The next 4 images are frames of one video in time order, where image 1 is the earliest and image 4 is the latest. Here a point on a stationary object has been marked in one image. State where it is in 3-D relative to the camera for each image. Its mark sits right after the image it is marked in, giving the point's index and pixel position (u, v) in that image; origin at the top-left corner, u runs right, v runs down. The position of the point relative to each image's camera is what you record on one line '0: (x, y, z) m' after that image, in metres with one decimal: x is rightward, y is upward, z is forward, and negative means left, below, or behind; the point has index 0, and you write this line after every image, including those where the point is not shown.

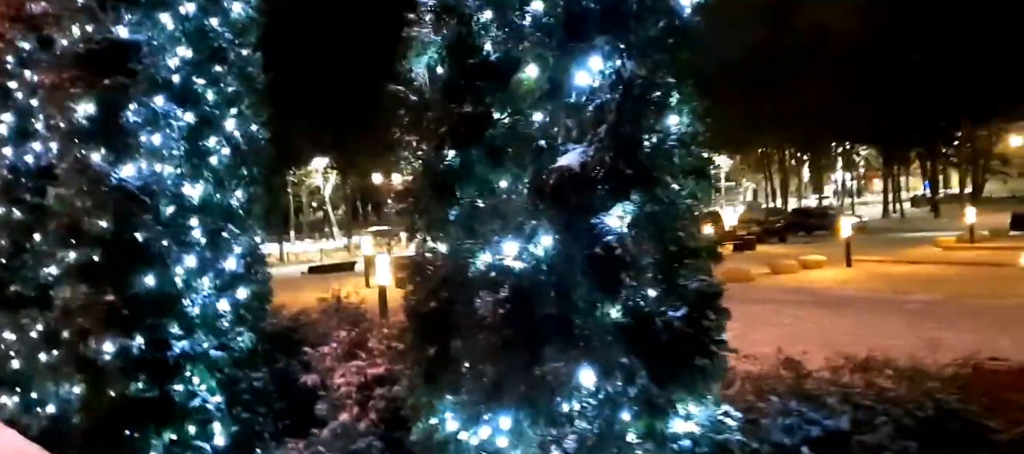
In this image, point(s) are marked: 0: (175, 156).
0: (-2.2, +0.5, +5.5) m
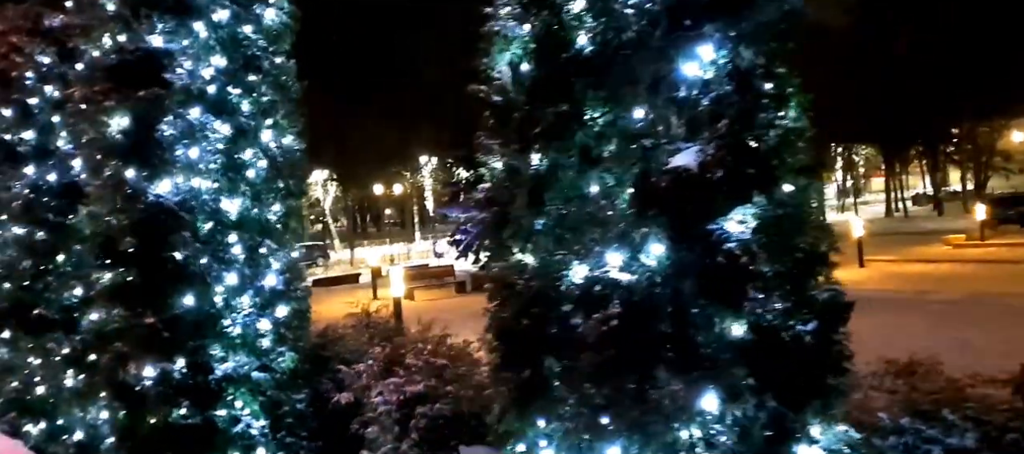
0: (-1.9, +0.4, +5.2) m
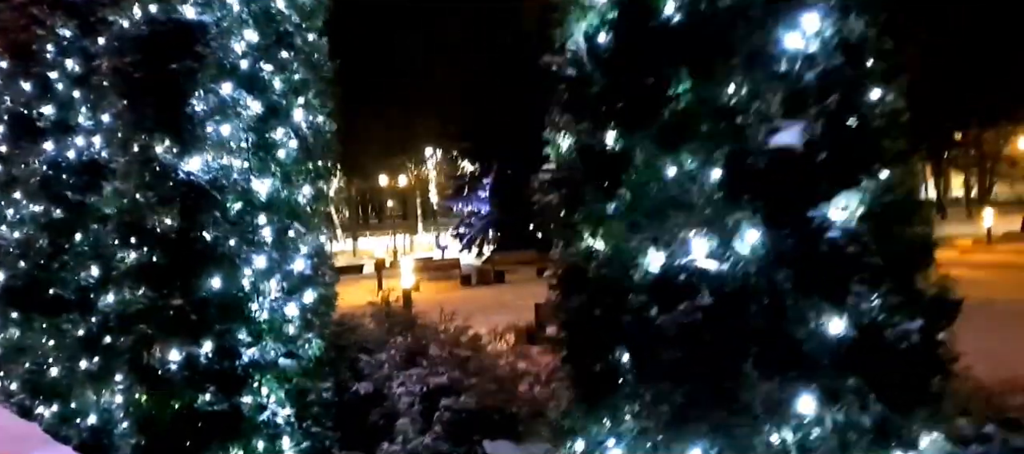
0: (-1.6, +0.5, +5.1) m
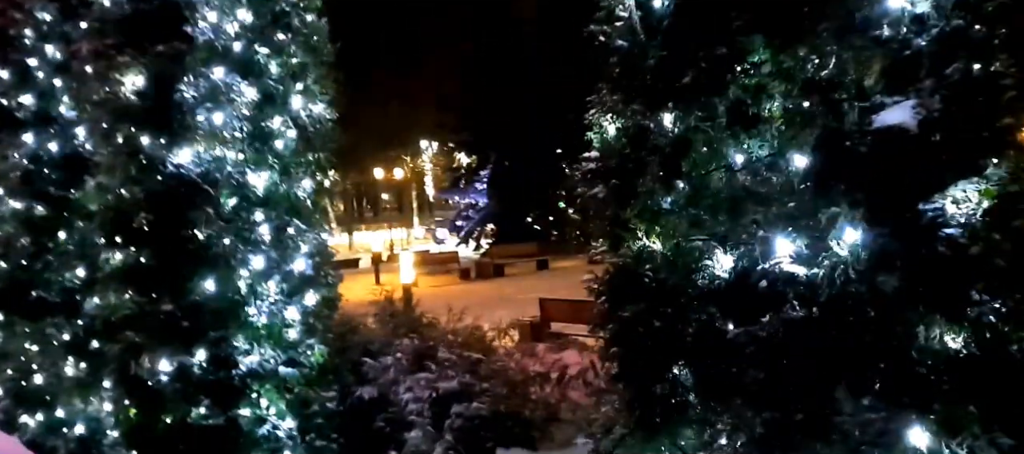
0: (-1.5, +0.5, +4.6) m
